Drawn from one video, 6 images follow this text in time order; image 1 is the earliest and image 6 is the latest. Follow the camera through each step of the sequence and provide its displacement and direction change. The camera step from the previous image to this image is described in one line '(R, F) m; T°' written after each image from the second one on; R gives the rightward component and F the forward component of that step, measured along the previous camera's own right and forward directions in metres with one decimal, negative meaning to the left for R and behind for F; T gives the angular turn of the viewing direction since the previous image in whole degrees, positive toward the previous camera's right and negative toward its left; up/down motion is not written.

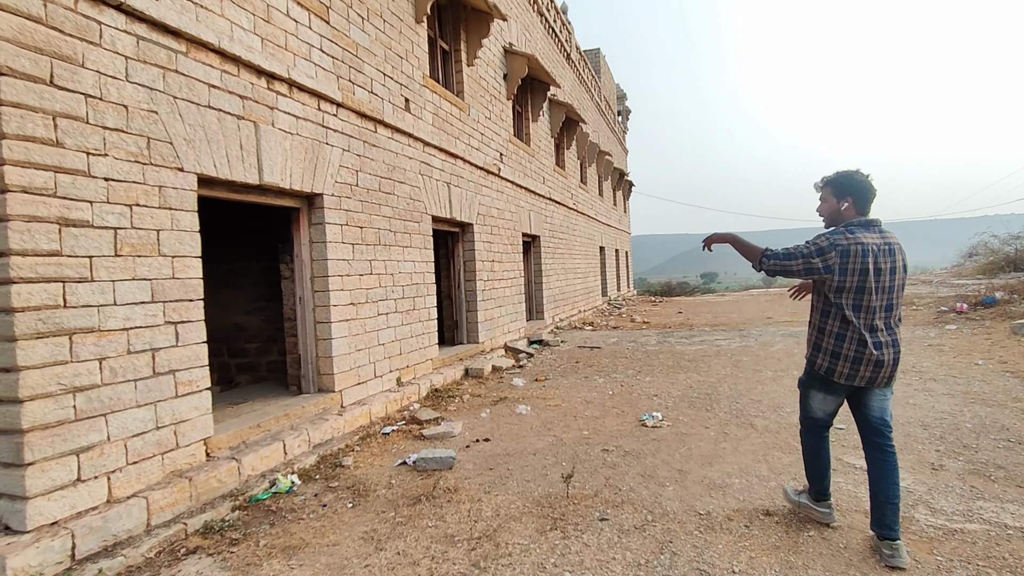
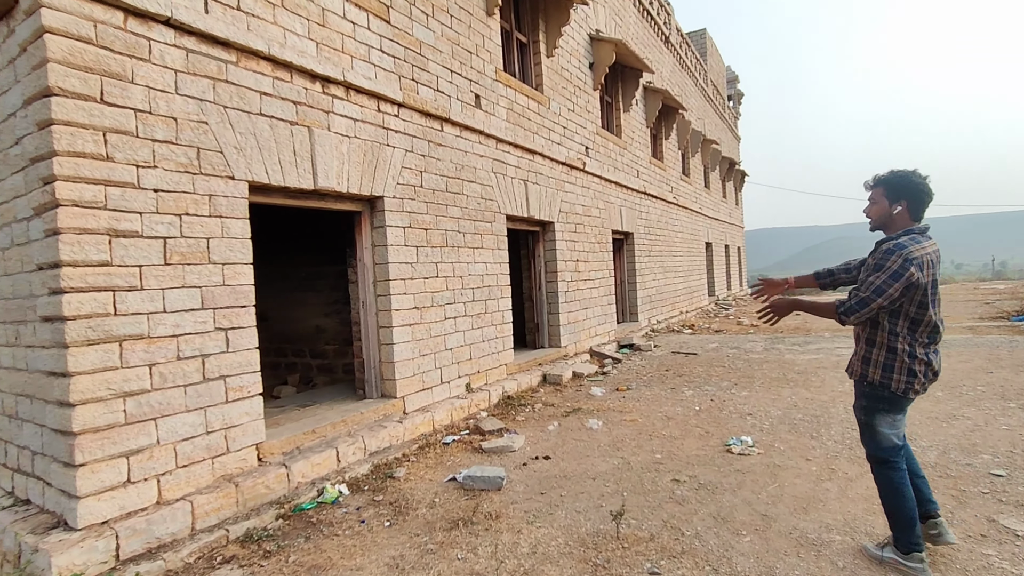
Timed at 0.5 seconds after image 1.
(+0.4, +0.4) m; -12°
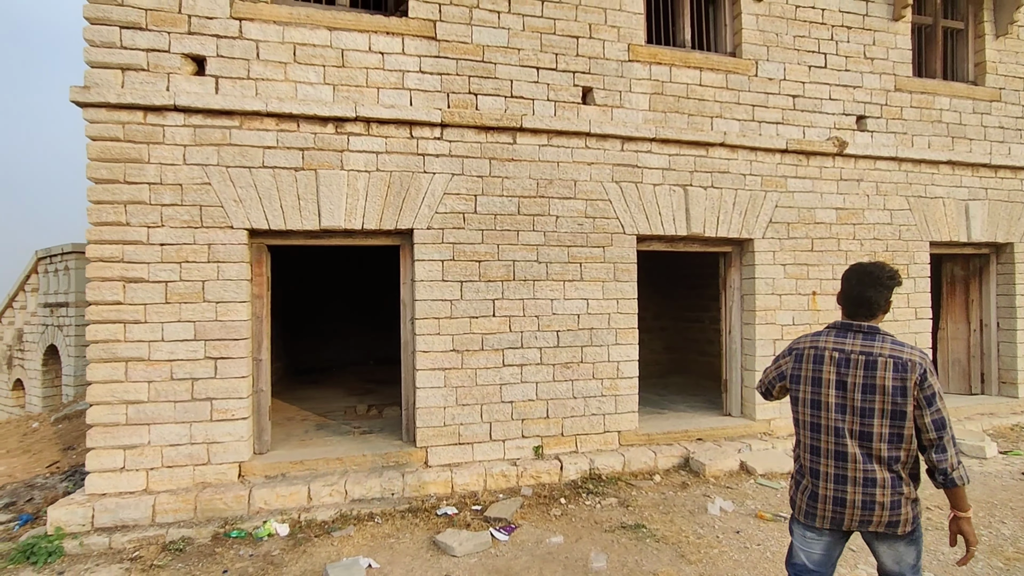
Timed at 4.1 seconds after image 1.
(+2.4, +2.1) m; -44°
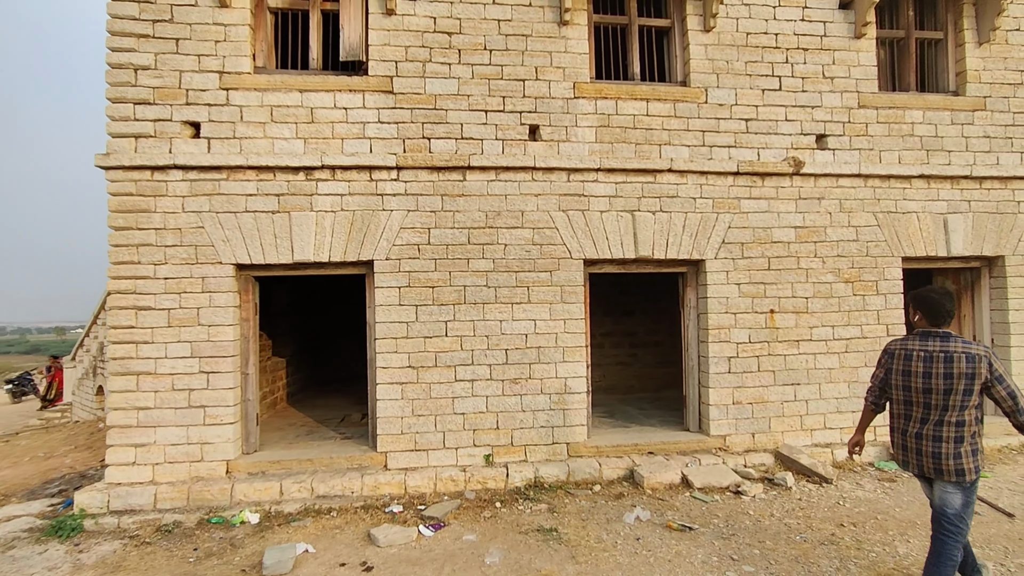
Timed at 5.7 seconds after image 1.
(+1.1, -0.4) m; -7°
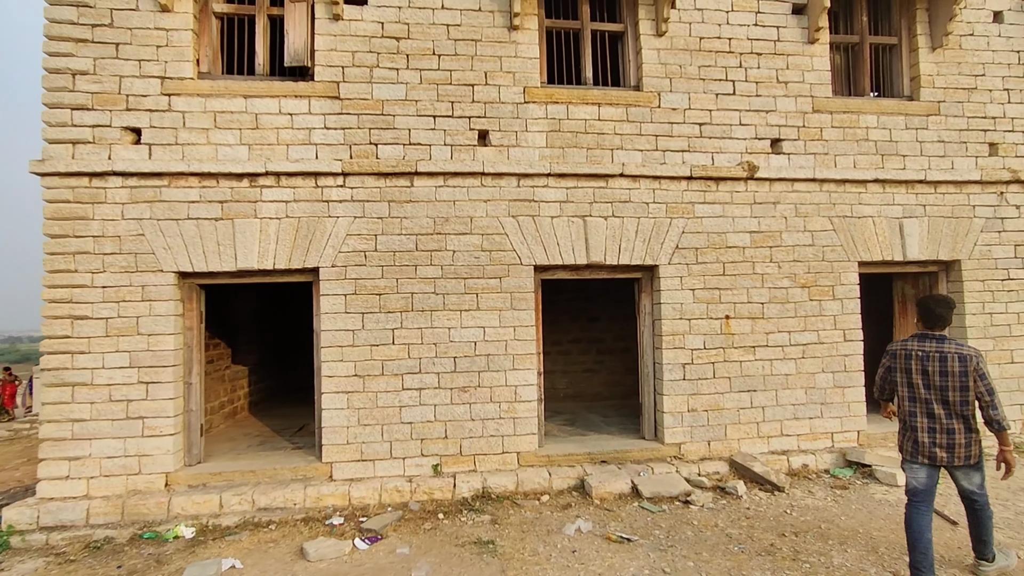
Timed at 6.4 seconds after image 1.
(+0.4, +0.1) m; 0°
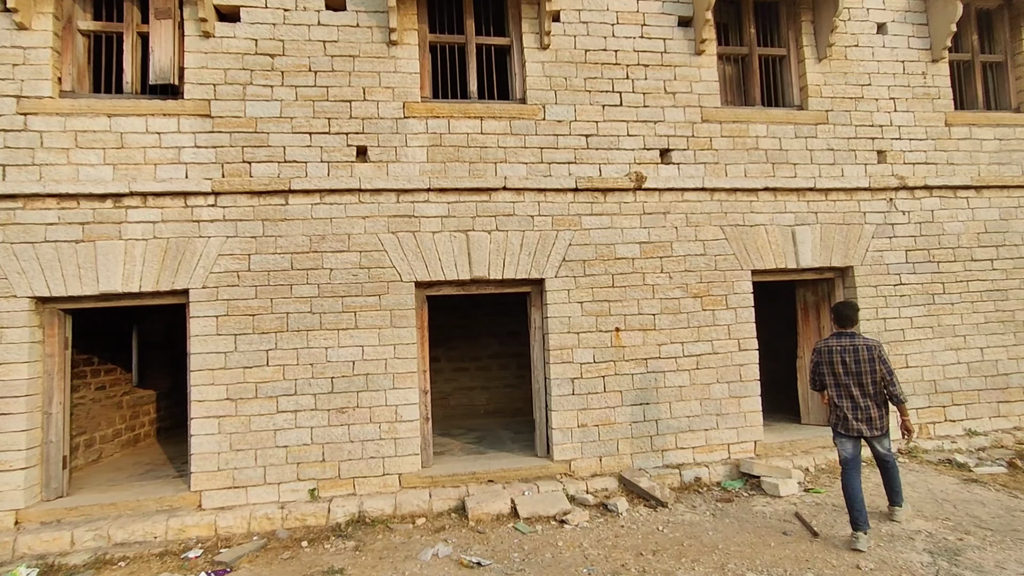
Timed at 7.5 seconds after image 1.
(+1.0, +0.1) m; +1°
